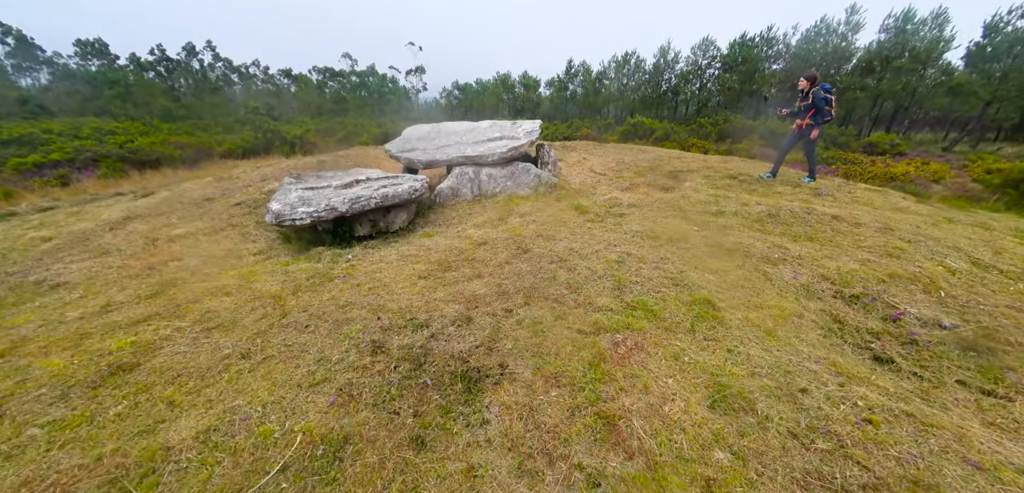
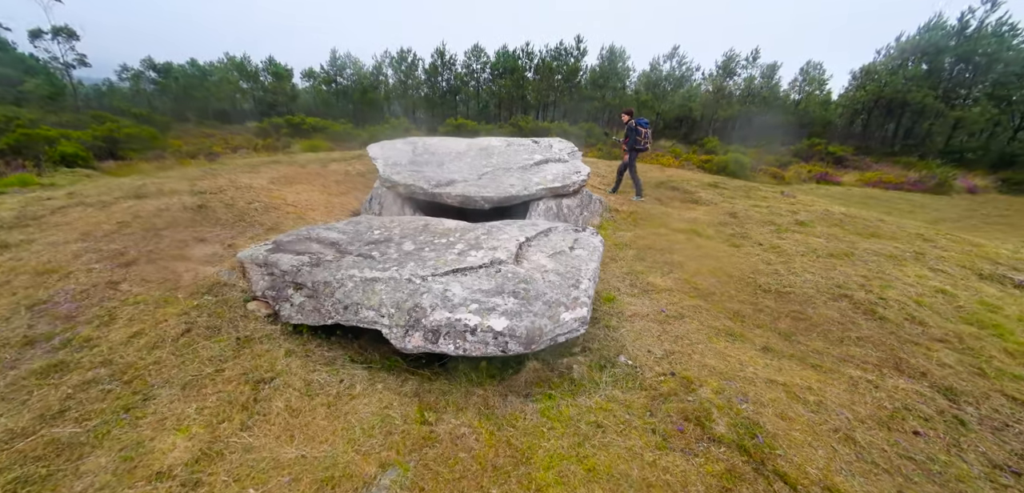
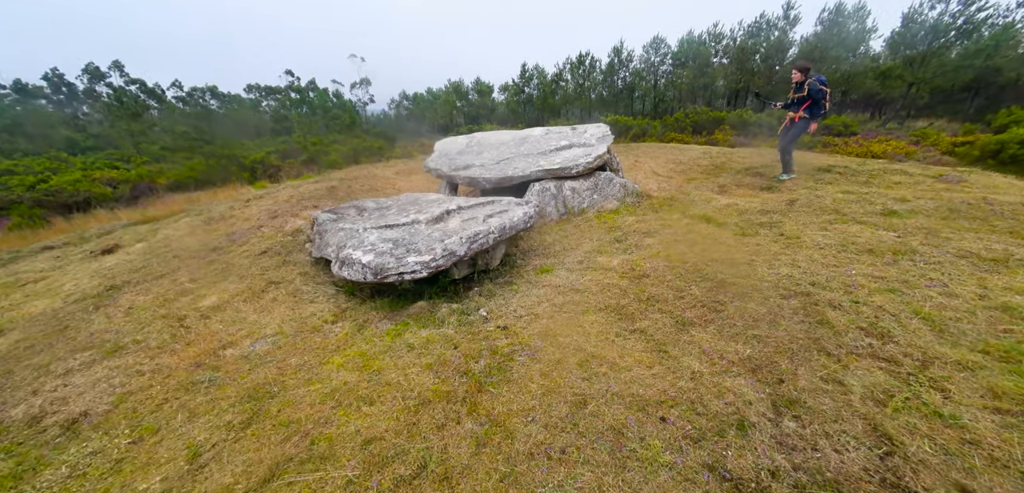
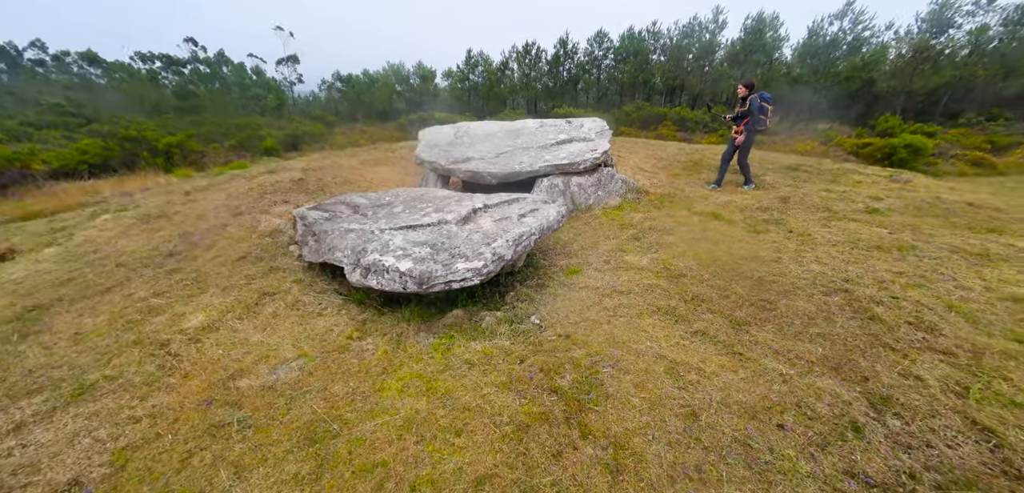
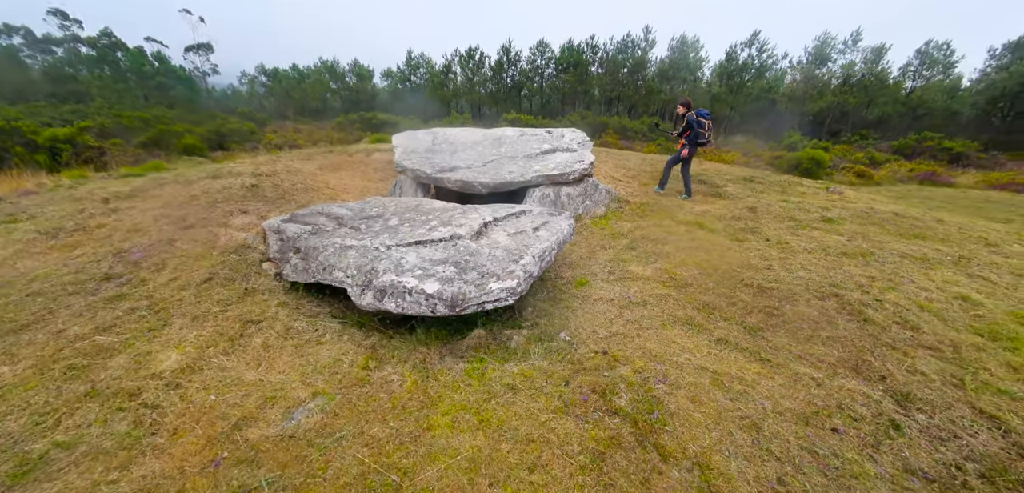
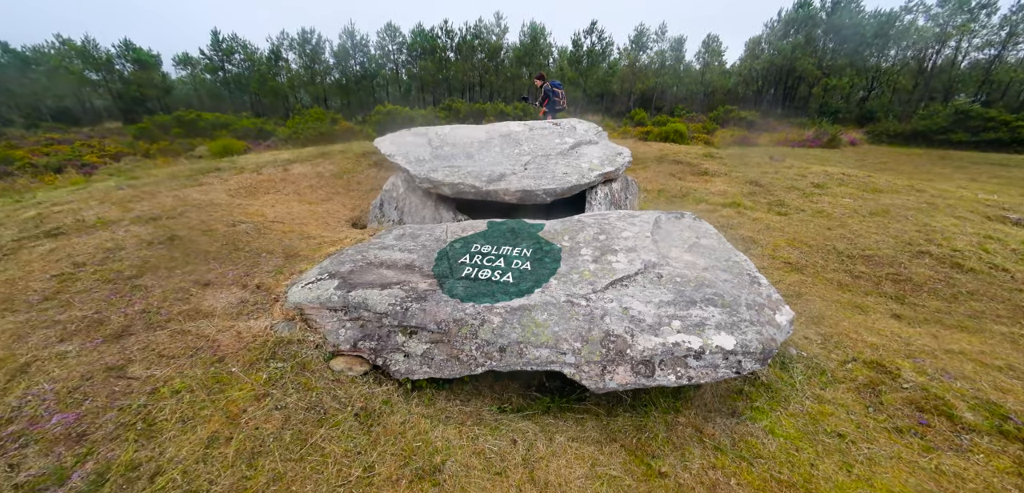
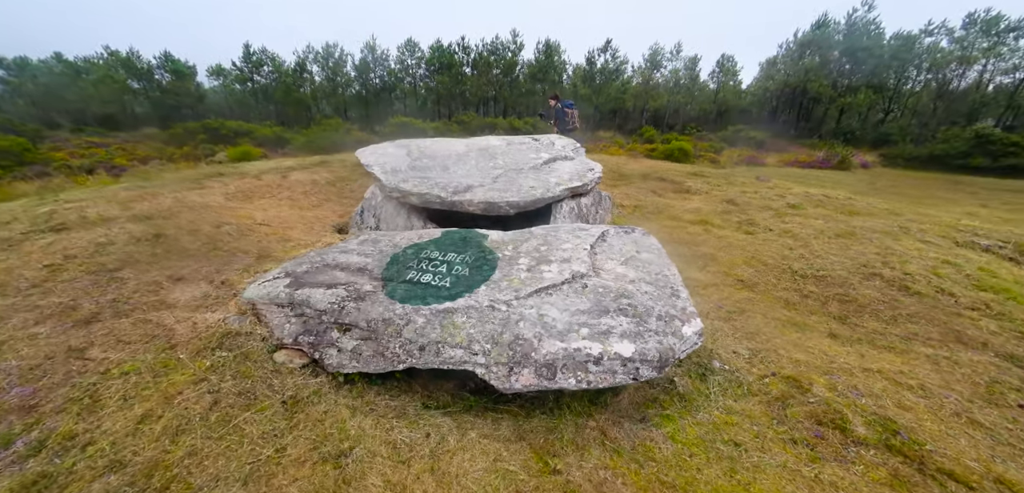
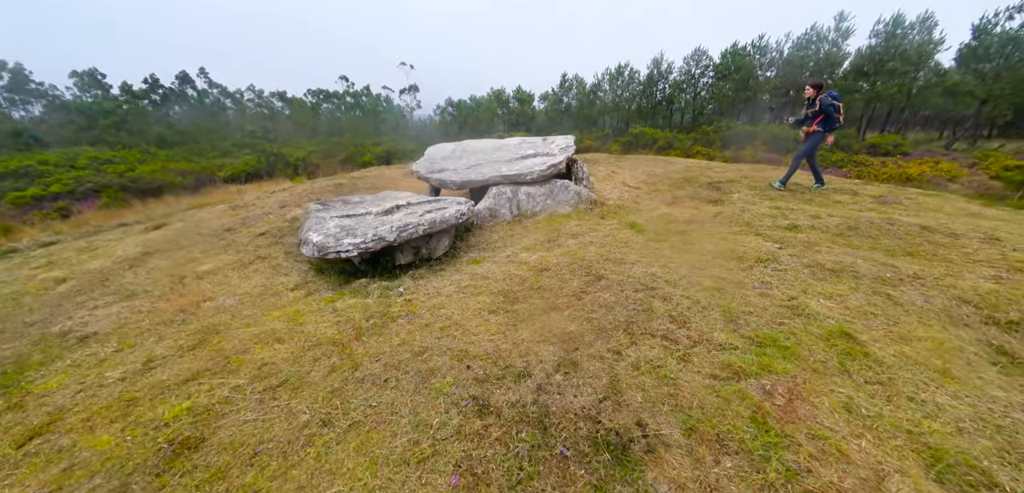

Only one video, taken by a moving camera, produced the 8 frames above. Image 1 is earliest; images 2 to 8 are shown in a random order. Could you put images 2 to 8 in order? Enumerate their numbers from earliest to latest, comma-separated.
8, 3, 4, 5, 2, 7, 6
